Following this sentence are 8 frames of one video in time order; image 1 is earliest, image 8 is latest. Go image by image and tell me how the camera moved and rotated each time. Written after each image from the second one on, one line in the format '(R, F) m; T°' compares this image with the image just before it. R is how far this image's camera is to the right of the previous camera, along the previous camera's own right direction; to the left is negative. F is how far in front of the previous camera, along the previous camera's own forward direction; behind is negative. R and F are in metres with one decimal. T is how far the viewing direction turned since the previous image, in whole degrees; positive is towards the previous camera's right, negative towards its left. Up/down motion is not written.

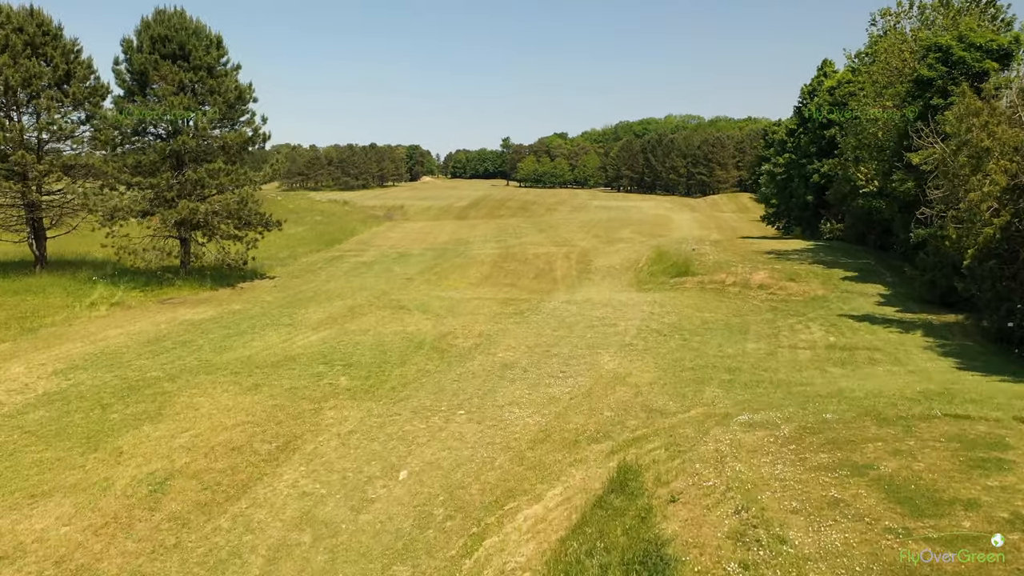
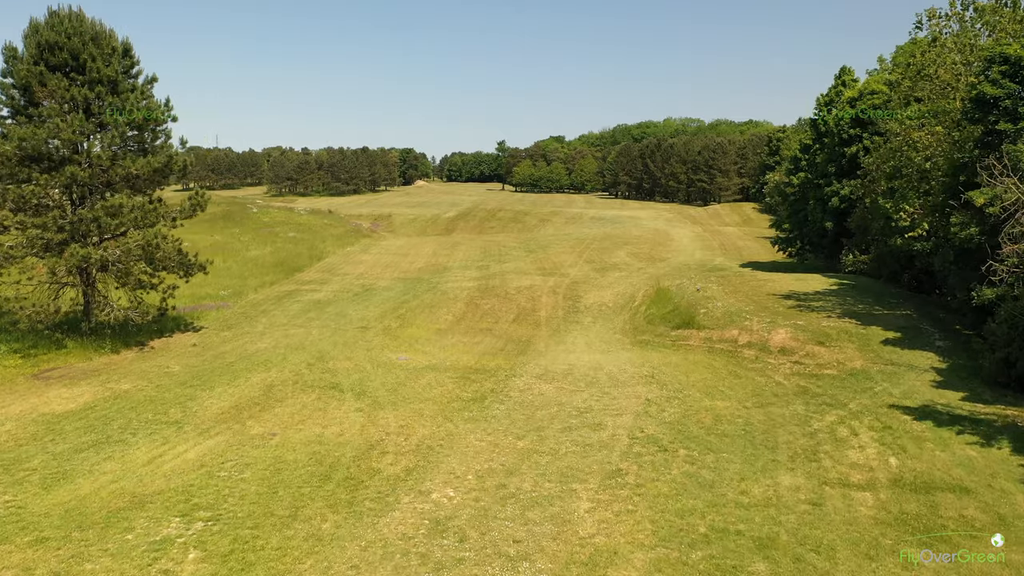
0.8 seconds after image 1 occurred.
(+0.8, +4.4) m; 0°
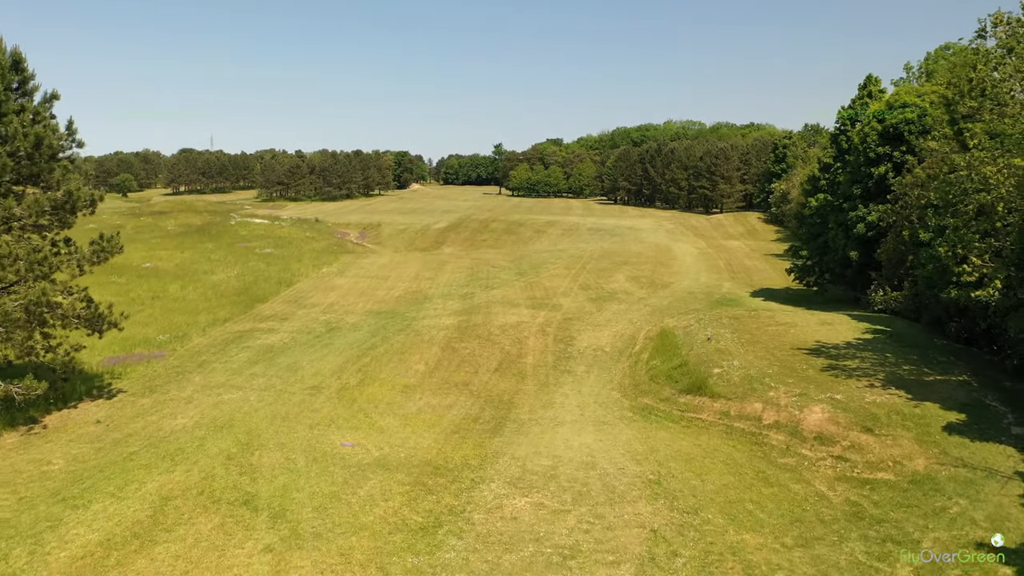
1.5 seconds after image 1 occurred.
(+0.5, +3.8) m; 0°
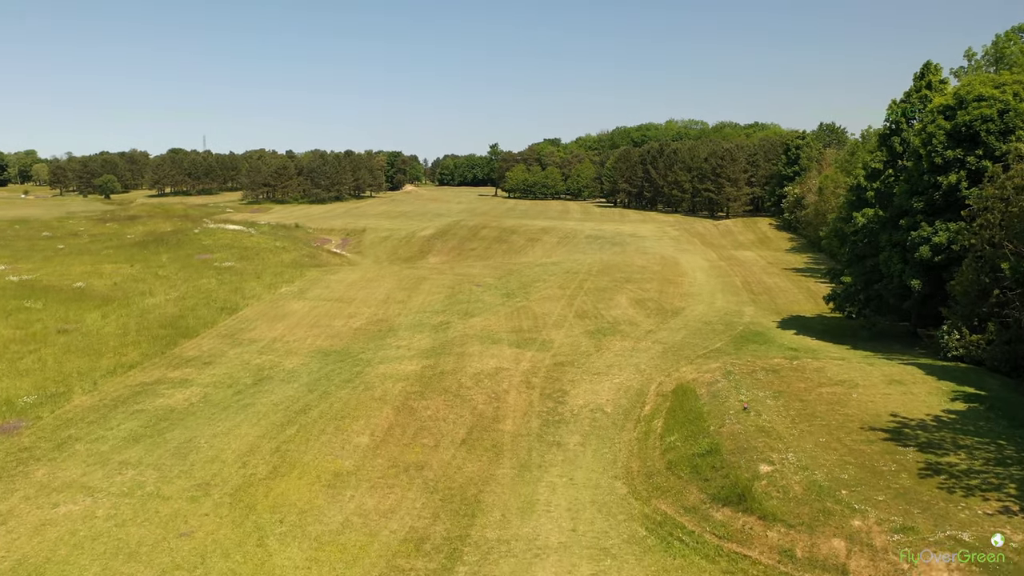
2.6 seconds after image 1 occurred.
(+0.6, +5.9) m; 0°
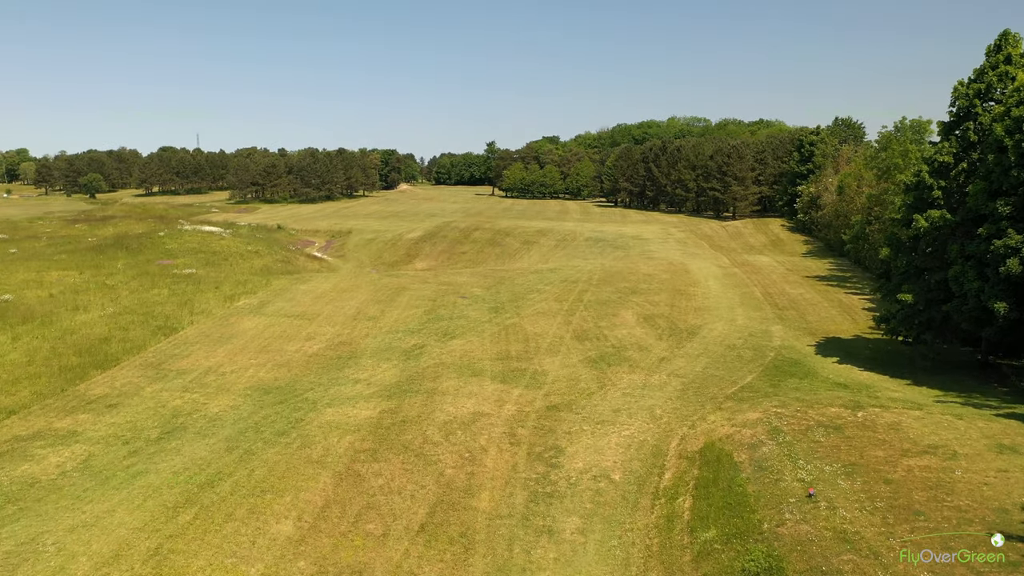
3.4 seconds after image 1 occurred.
(+0.4, +5.0) m; 0°
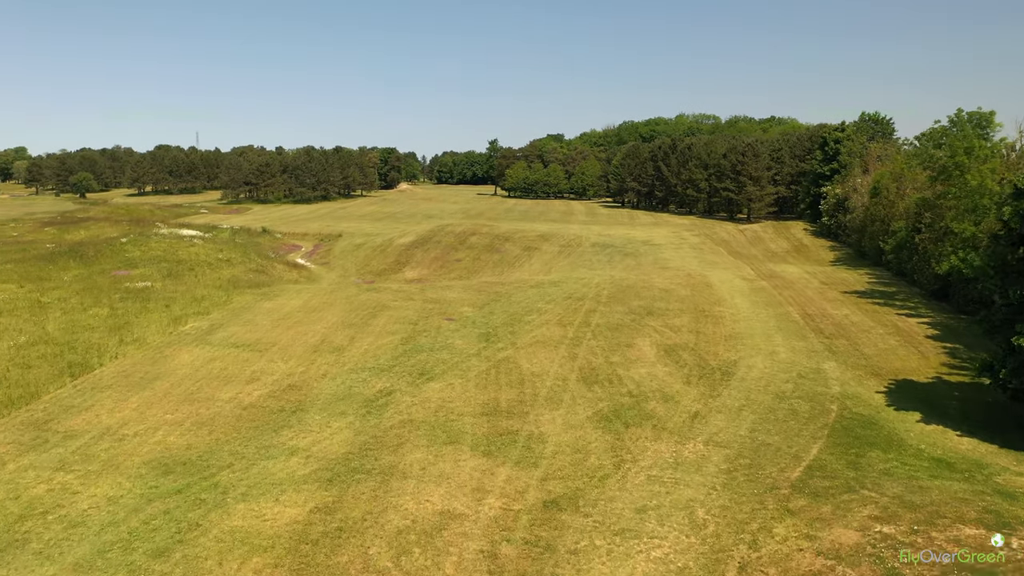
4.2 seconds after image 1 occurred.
(+0.4, +5.5) m; 0°
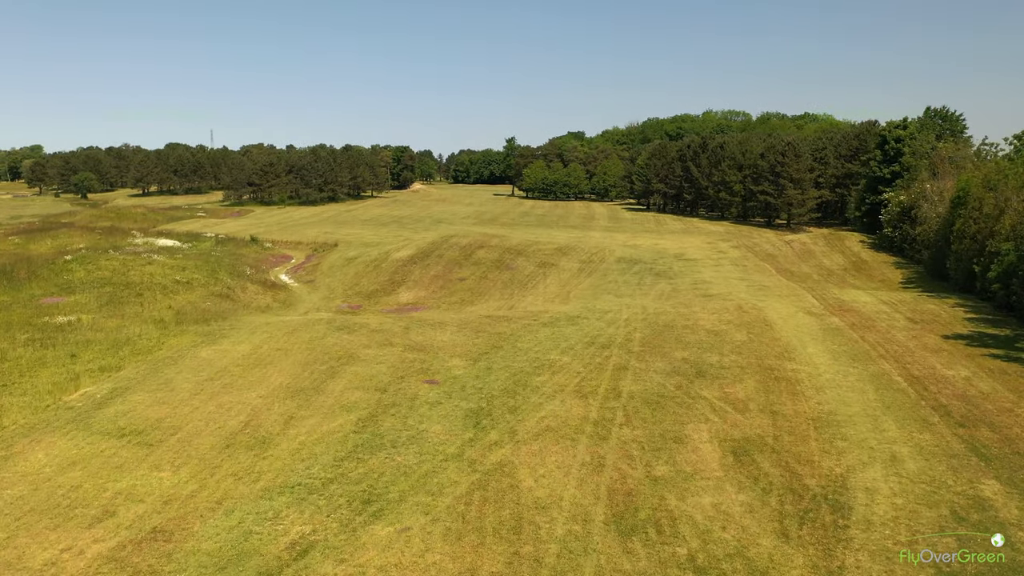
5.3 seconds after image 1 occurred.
(+0.5, +8.1) m; -1°
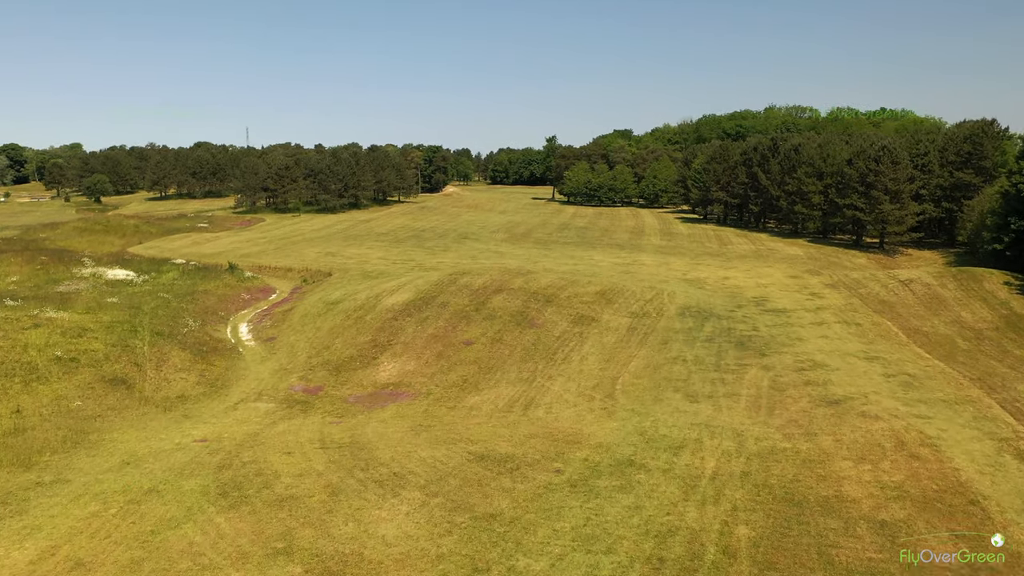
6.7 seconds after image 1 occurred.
(+0.9, +13.6) m; -3°
